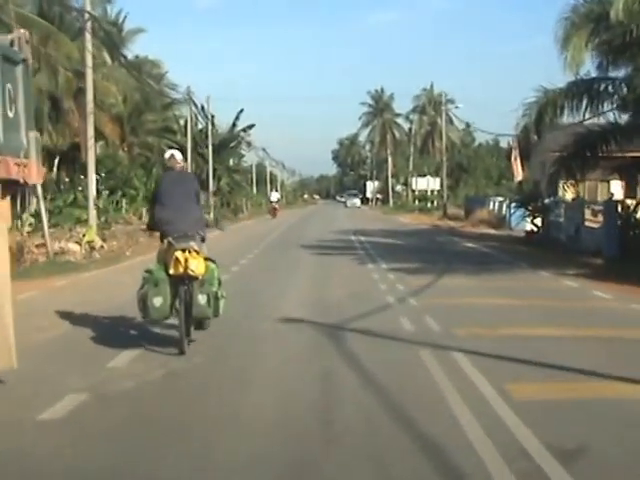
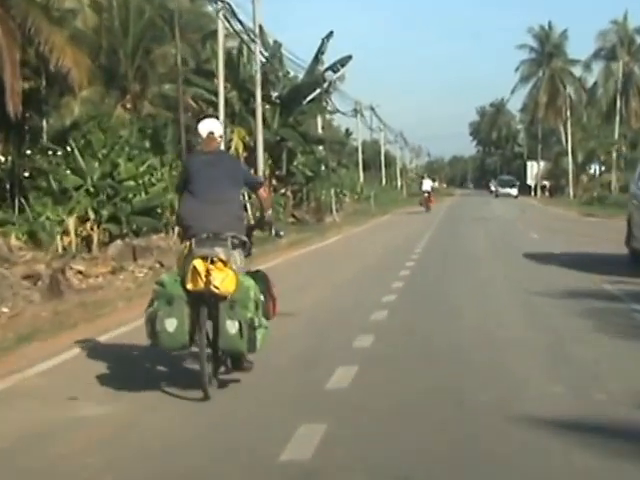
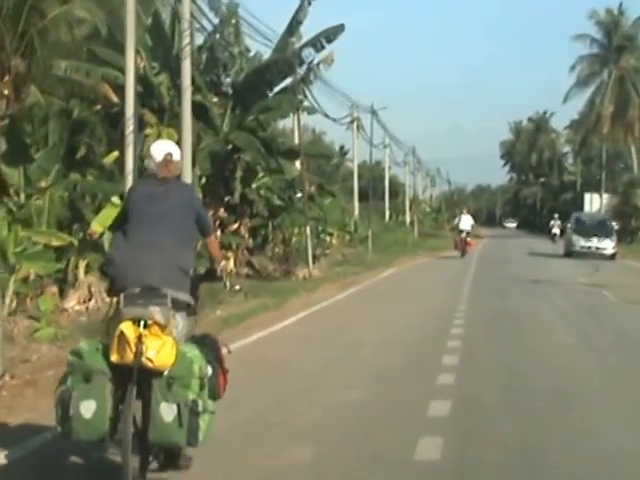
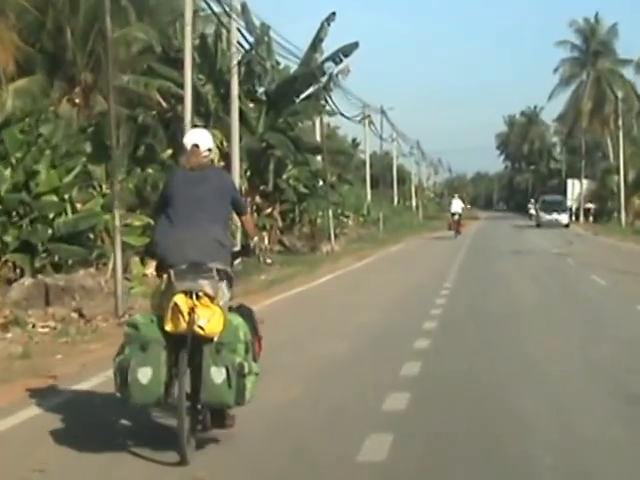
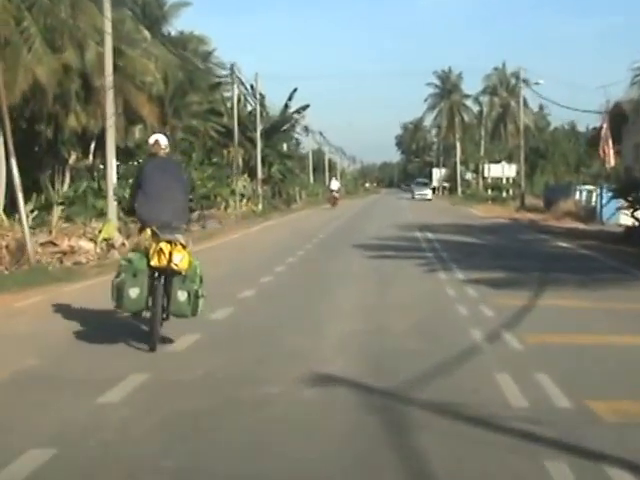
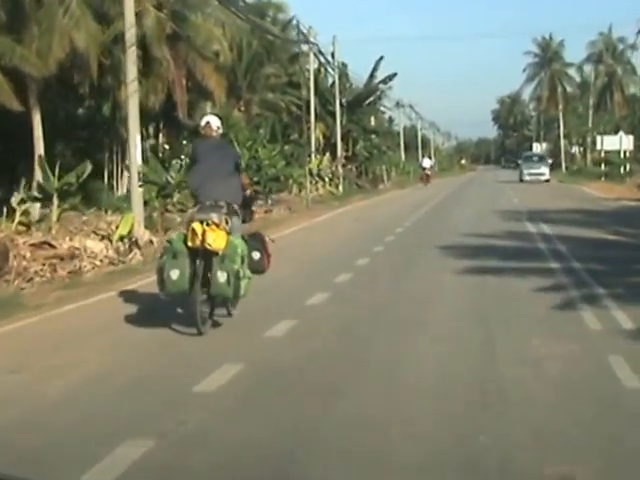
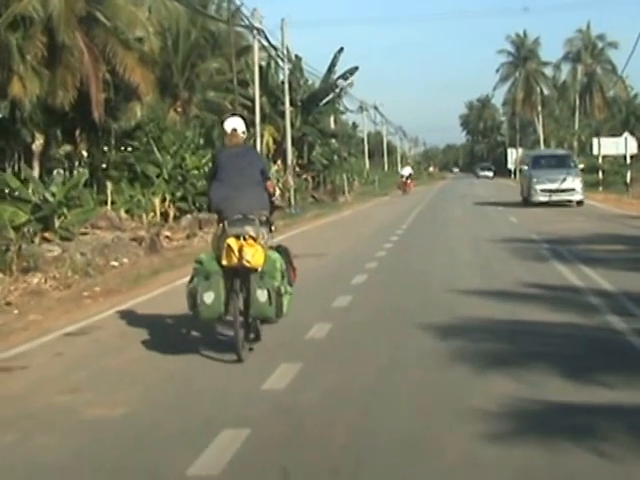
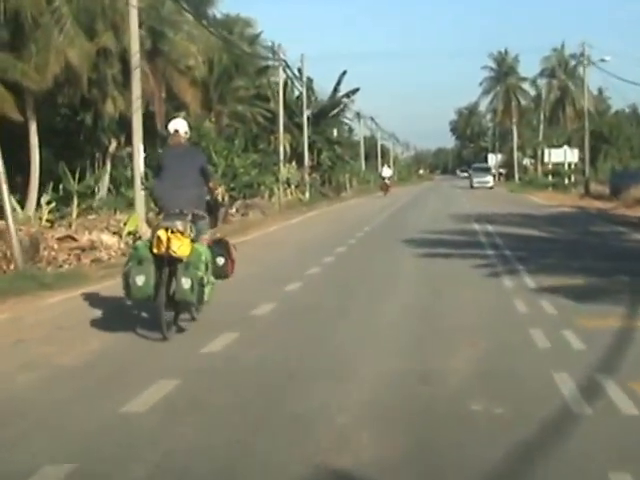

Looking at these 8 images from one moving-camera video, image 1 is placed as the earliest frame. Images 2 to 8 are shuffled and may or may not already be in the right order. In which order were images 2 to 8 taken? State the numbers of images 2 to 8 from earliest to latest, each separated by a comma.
5, 8, 6, 7, 2, 4, 3
